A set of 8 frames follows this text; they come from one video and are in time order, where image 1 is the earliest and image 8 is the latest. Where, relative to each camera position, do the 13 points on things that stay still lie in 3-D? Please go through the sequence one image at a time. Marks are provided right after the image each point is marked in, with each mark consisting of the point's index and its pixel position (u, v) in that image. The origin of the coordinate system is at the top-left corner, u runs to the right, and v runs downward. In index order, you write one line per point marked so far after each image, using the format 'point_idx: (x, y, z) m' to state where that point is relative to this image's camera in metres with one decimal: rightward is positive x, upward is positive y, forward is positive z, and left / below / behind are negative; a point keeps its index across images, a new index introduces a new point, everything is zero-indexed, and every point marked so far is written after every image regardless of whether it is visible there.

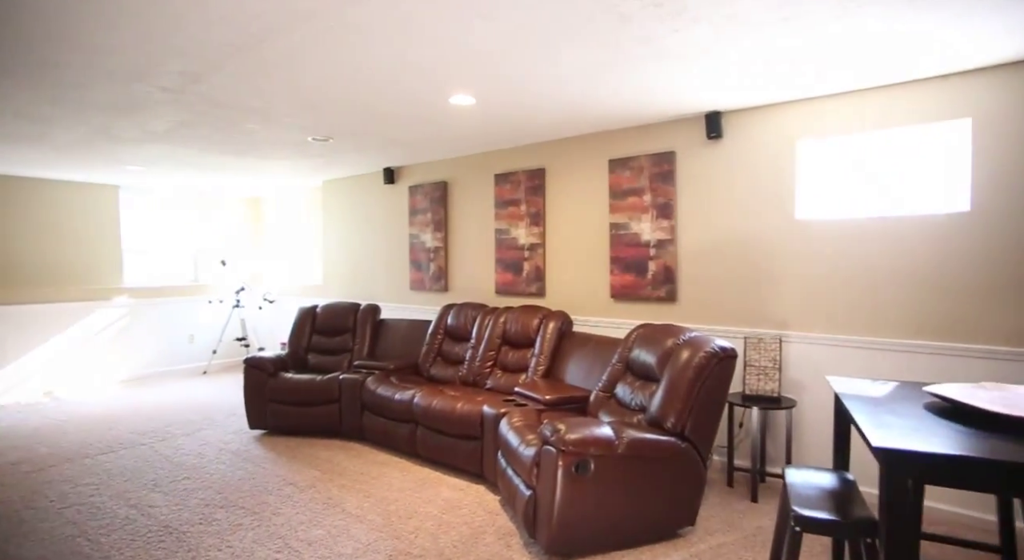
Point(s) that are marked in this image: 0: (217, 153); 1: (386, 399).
0: (-2.5, +1.1, +4.6) m
1: (-0.9, -0.8, +3.9) m
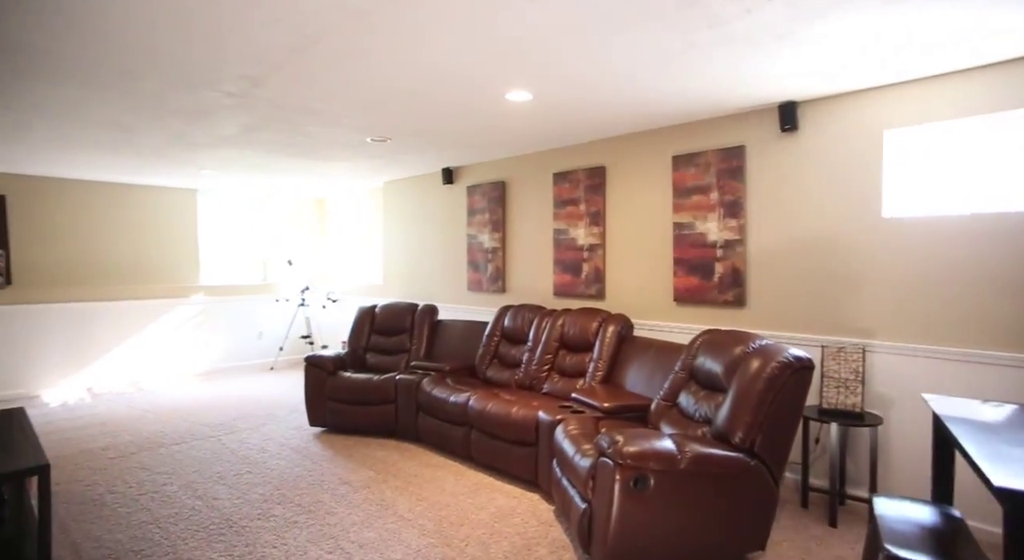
0: (-2.0, +1.1, +4.8) m
1: (-0.5, -0.8, +3.8) m
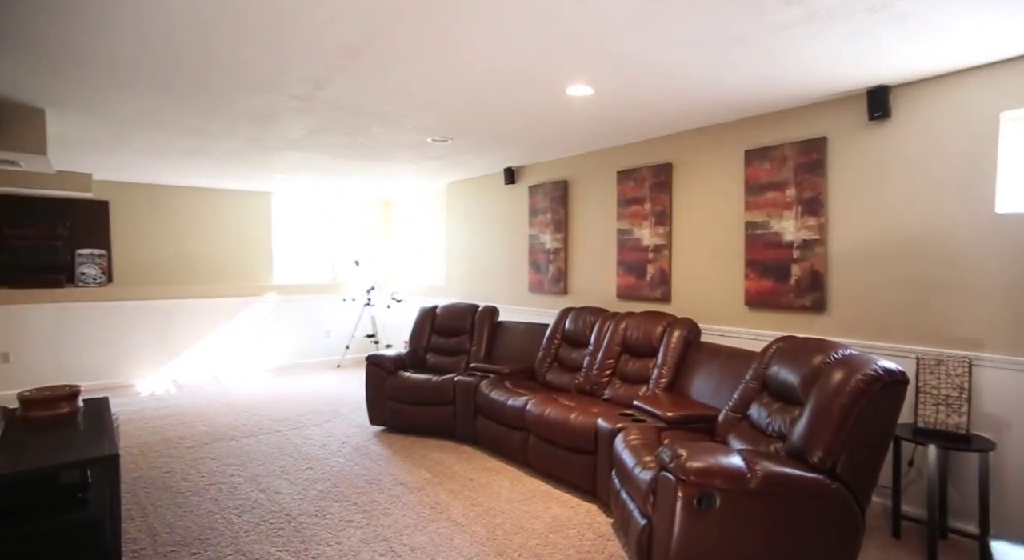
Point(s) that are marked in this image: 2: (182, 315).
0: (-1.4, +1.1, +4.9) m
1: (-0.1, -0.8, +3.8) m
2: (-3.7, -0.4, +6.2) m
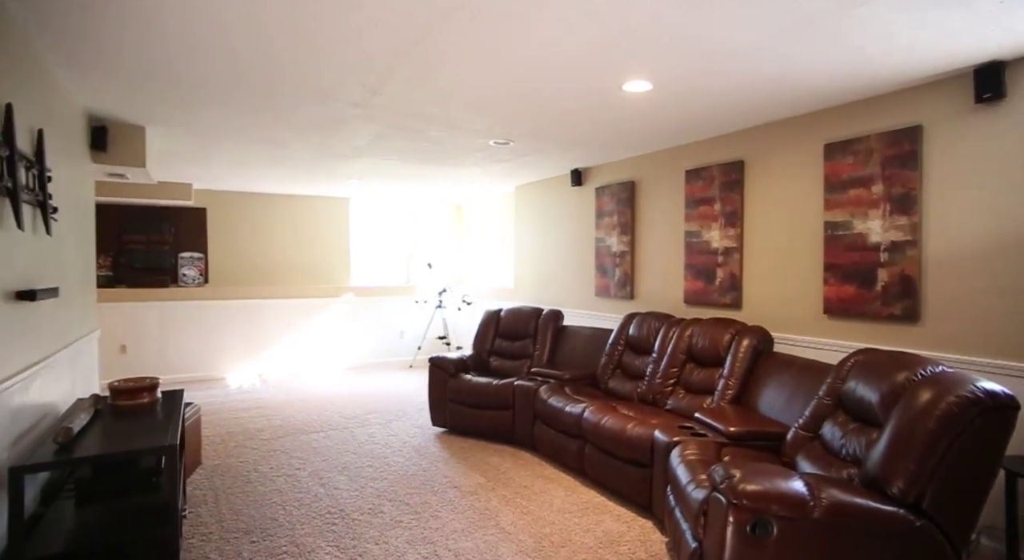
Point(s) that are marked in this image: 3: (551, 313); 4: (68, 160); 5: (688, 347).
0: (-0.9, +1.1, +5.0) m
1: (+0.3, -0.9, +3.7) m
2: (-2.9, -0.4, +6.6) m
3: (+0.3, -0.3, +4.9) m
4: (-2.5, +0.7, +3.1) m
5: (+1.1, -0.4, +3.6) m
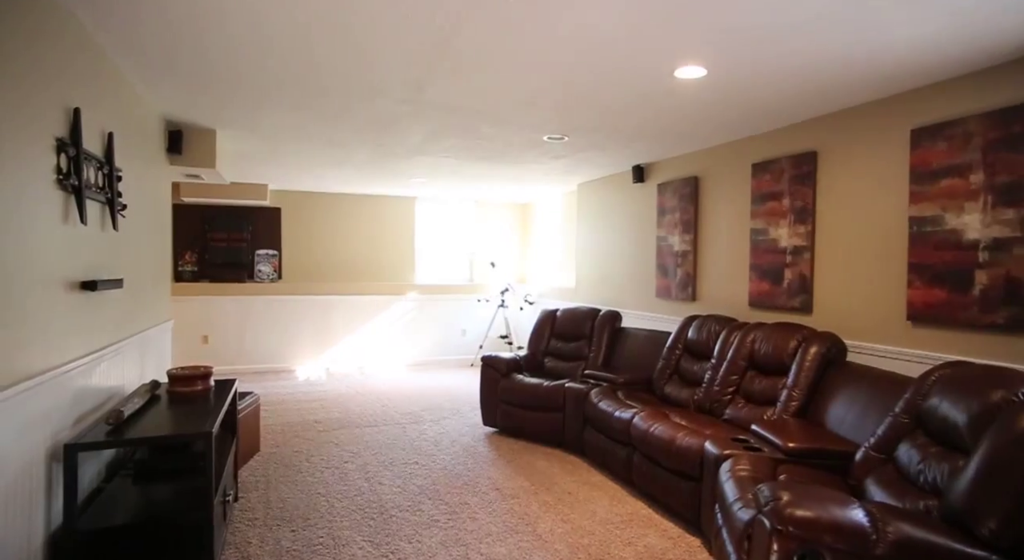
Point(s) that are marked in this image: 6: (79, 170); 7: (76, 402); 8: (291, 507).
0: (-0.3, +1.1, +5.0) m
1: (+0.6, -0.9, +3.5) m
2: (-2.2, -0.4, +6.8) m
3: (+0.8, -0.3, +4.7) m
4: (-2.2, +0.7, +3.3) m
5: (+1.4, -0.4, +3.3) m
6: (-1.7, +0.4, +2.2) m
7: (-1.7, -0.5, +2.2) m
8: (-1.2, -1.2, +2.9) m
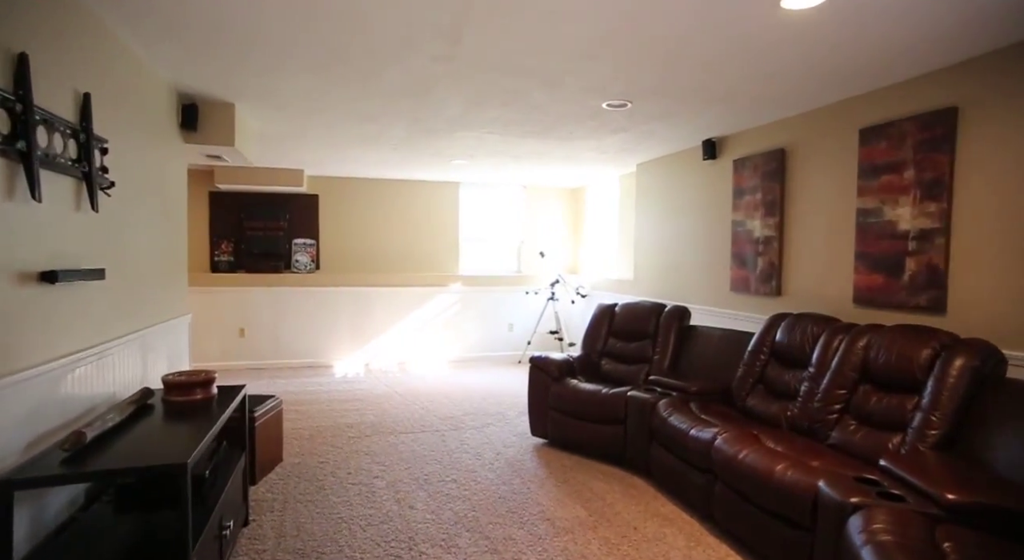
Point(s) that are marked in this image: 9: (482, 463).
0: (+0.1, +1.2, +4.5) m
1: (+0.9, -0.8, +3.0) m
2: (-1.6, -0.3, +6.5) m
3: (+1.2, -0.2, +4.1) m
4: (-2.0, +0.8, +3.0) m
5: (+1.7, -0.4, +2.7) m
6: (-1.6, +0.5, +1.8) m
7: (-1.5, -0.4, +1.8) m
8: (-0.9, -1.2, +2.5) m
9: (-0.2, -1.1, +3.5) m
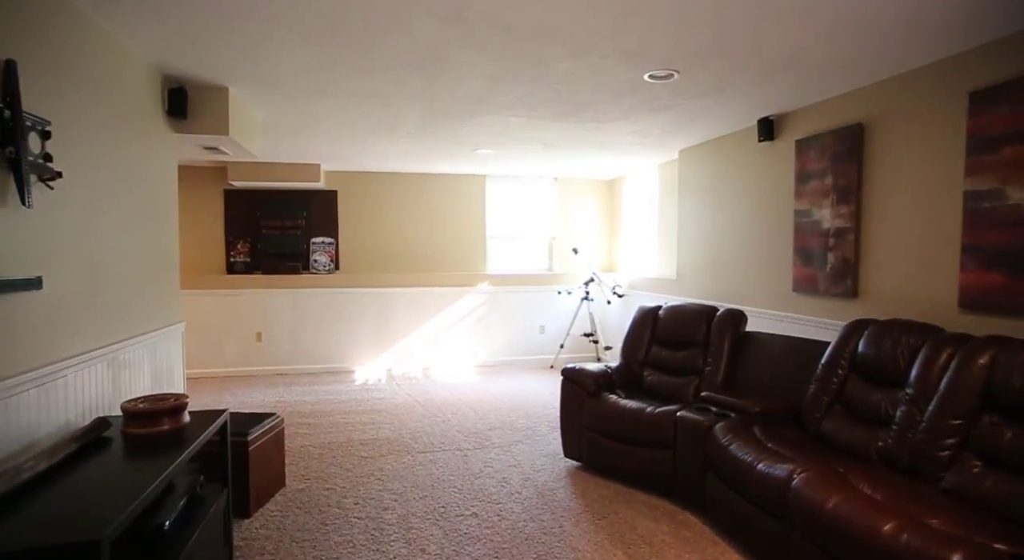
0: (+0.3, +1.2, +4.0) m
1: (+1.0, -0.8, +2.5) m
2: (-1.3, -0.3, +6.1) m
3: (+1.4, -0.2, +3.6) m
4: (-1.8, +0.7, +2.6) m
5: (+1.8, -0.4, +2.1) m
6: (-1.5, +0.4, +1.5) m
7: (-1.5, -0.5, +1.4) m
8: (-0.8, -1.2, +2.1) m
9: (0.0, -1.2, +3.0) m
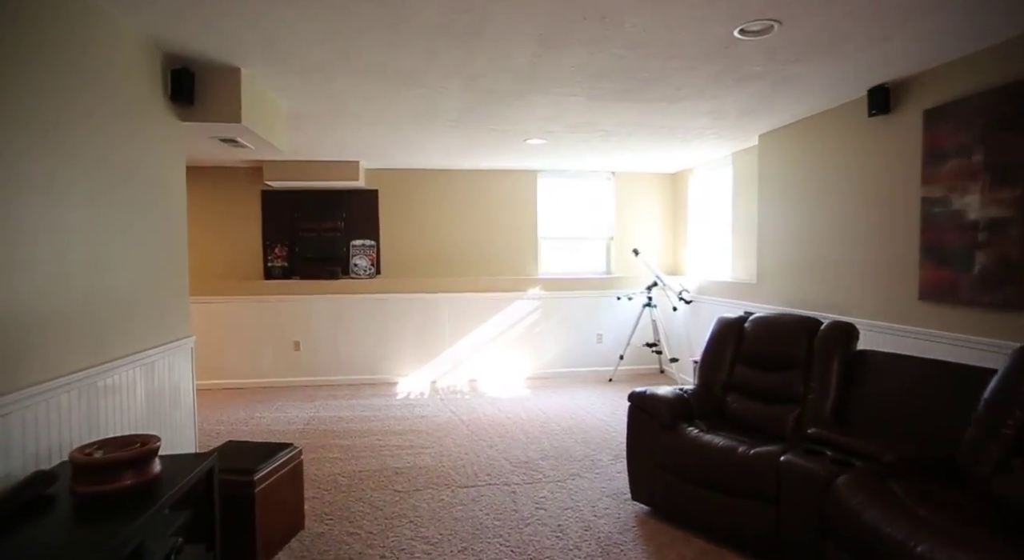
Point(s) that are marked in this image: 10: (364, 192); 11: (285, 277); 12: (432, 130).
0: (+0.6, +1.1, +3.4) m
1: (+1.2, -0.9, +1.8) m
2: (-0.7, -0.3, +5.7) m
3: (+1.7, -0.2, +2.9) m
4: (-1.6, +0.7, +2.3) m
5: (+2.0, -0.4, +1.4) m
6: (-1.4, +0.4, +1.1) m
7: (-1.4, -0.5, +1.0) m
8: (-0.6, -1.2, +1.6) m
9: (+0.2, -1.2, +2.5) m
10: (-1.5, +0.9, +5.8) m
11: (-2.3, 0.0, +5.7) m
12: (-0.6, +1.1, +4.1) m
